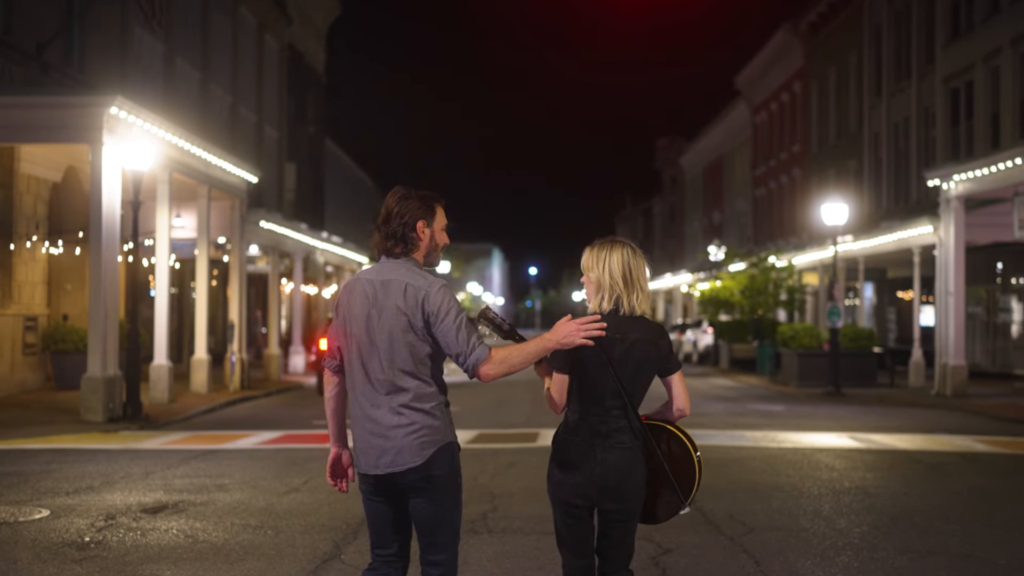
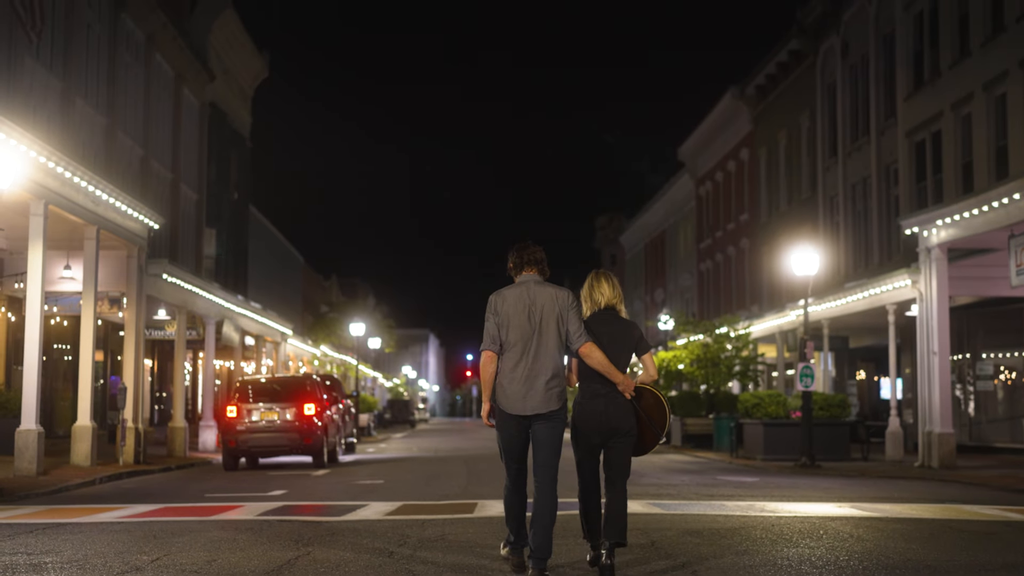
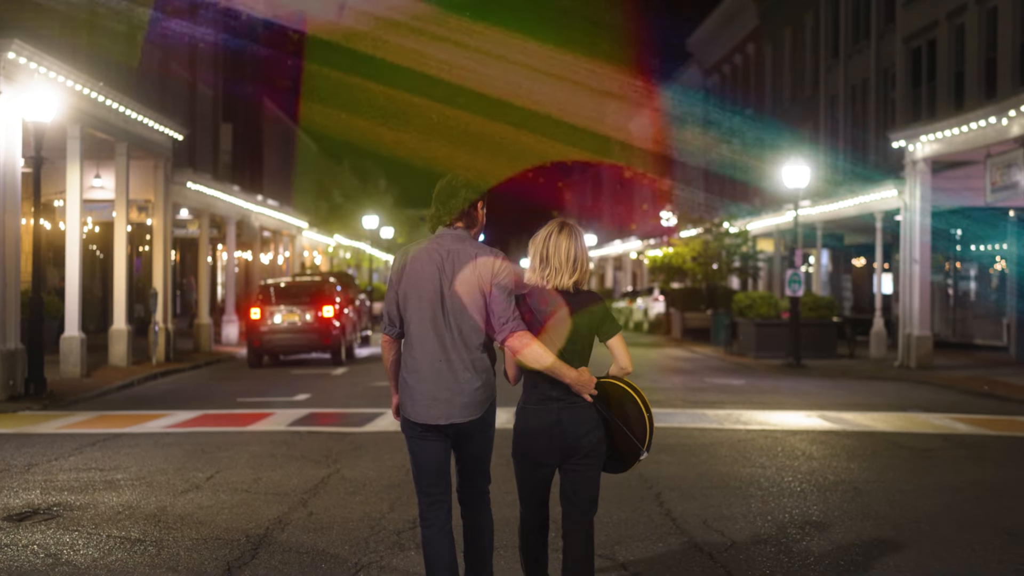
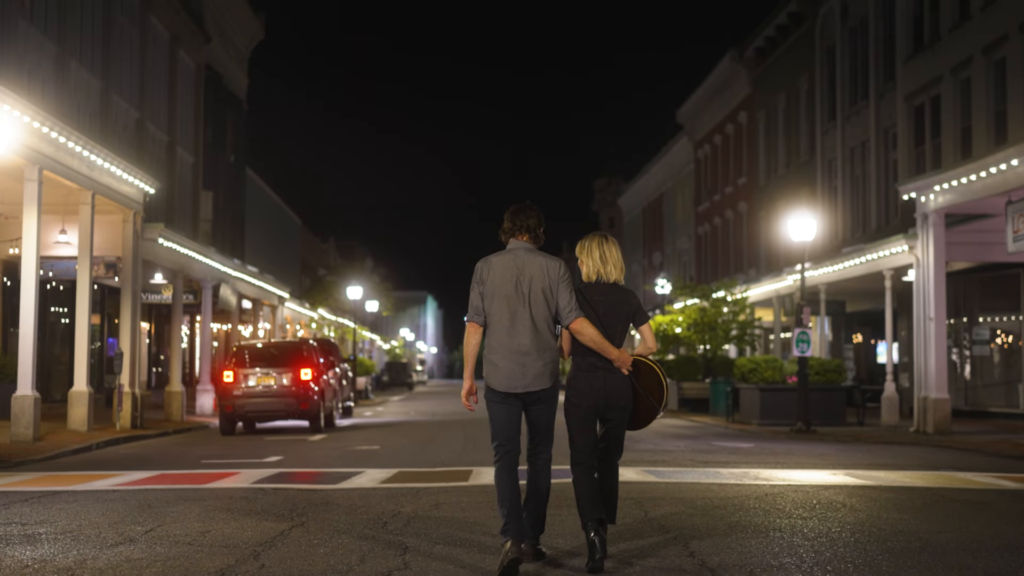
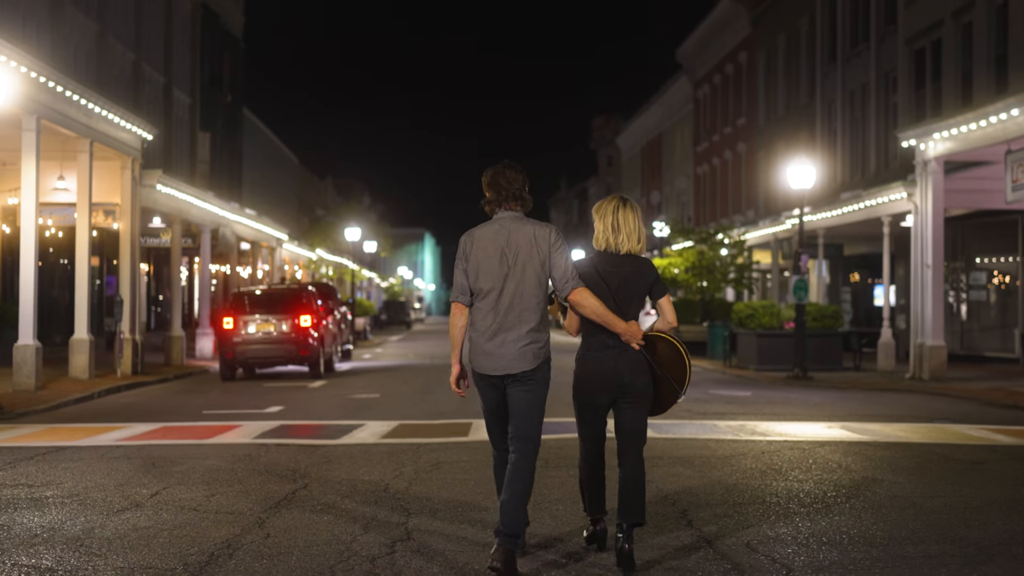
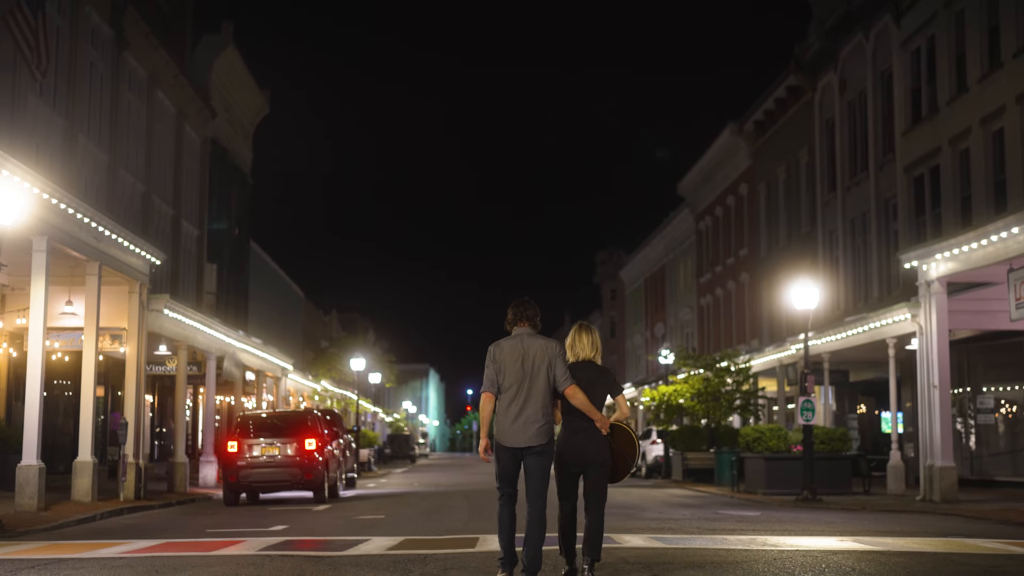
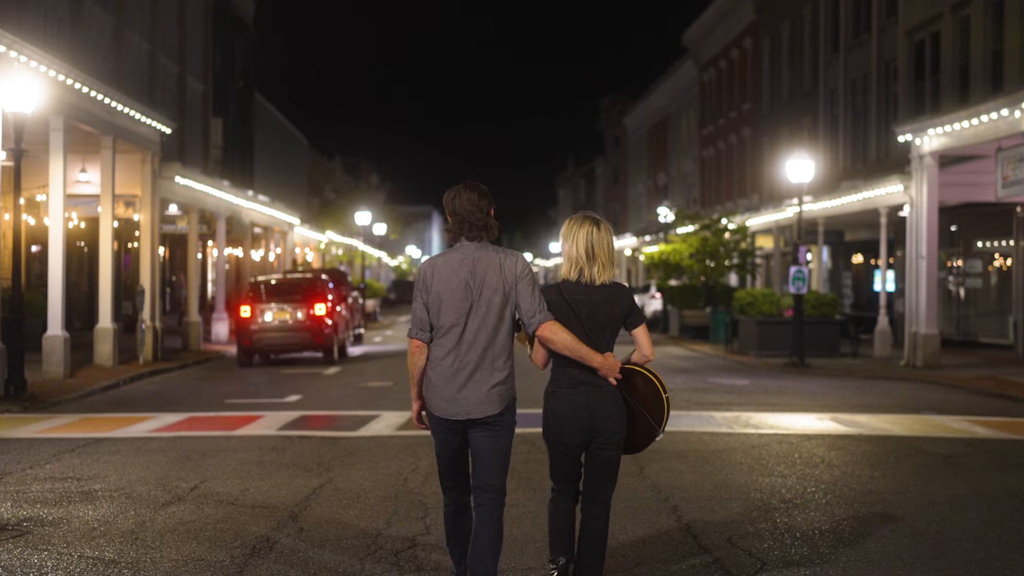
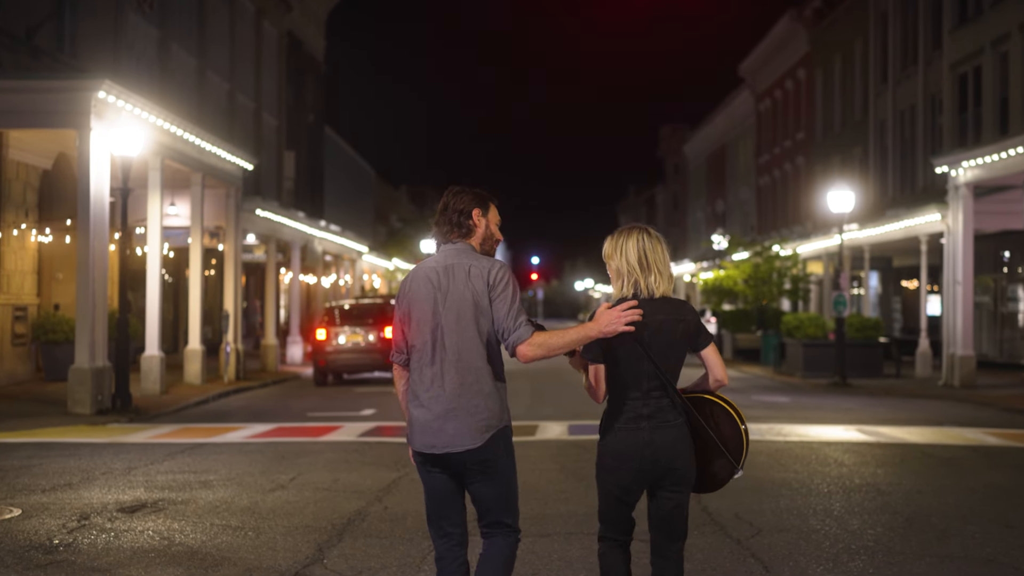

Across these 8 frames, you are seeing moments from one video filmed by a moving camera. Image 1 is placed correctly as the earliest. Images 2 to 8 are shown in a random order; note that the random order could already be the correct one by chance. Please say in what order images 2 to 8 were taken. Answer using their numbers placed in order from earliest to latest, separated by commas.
8, 3, 7, 5, 4, 2, 6
